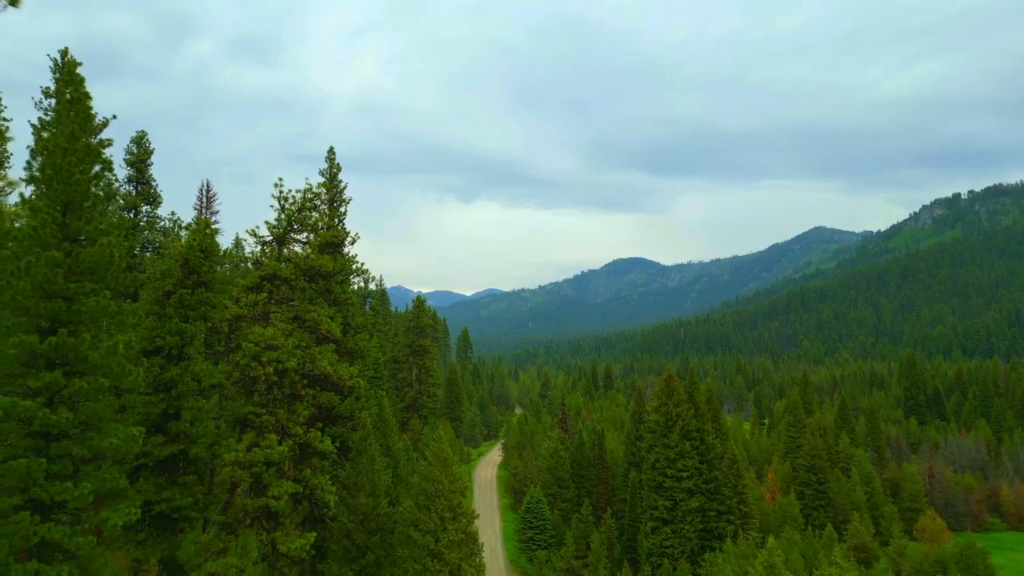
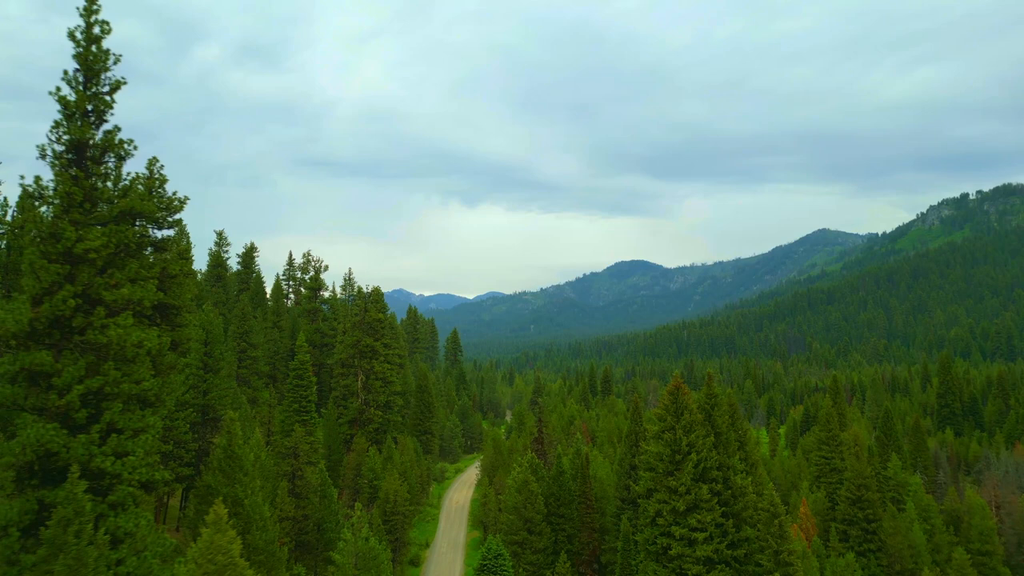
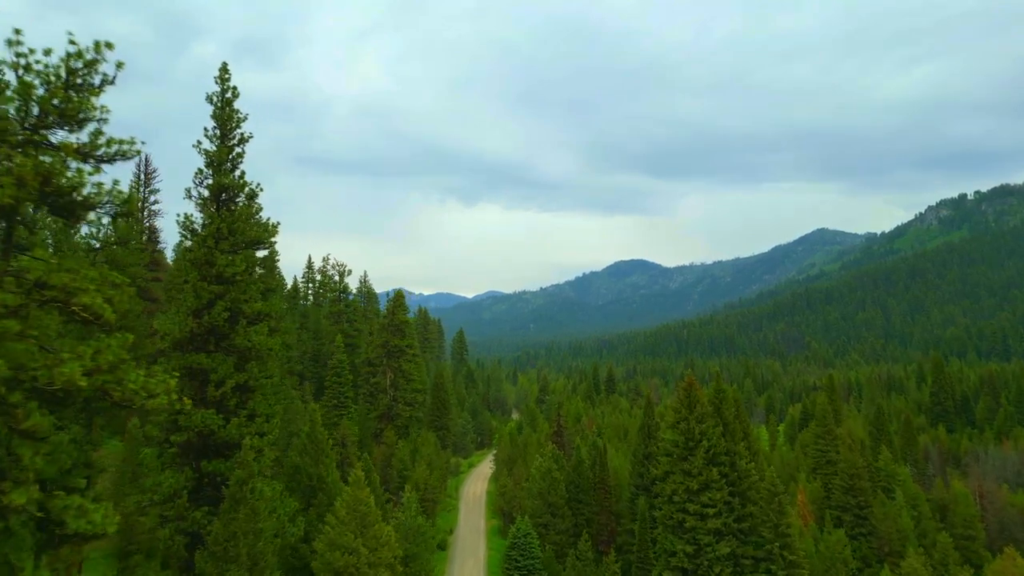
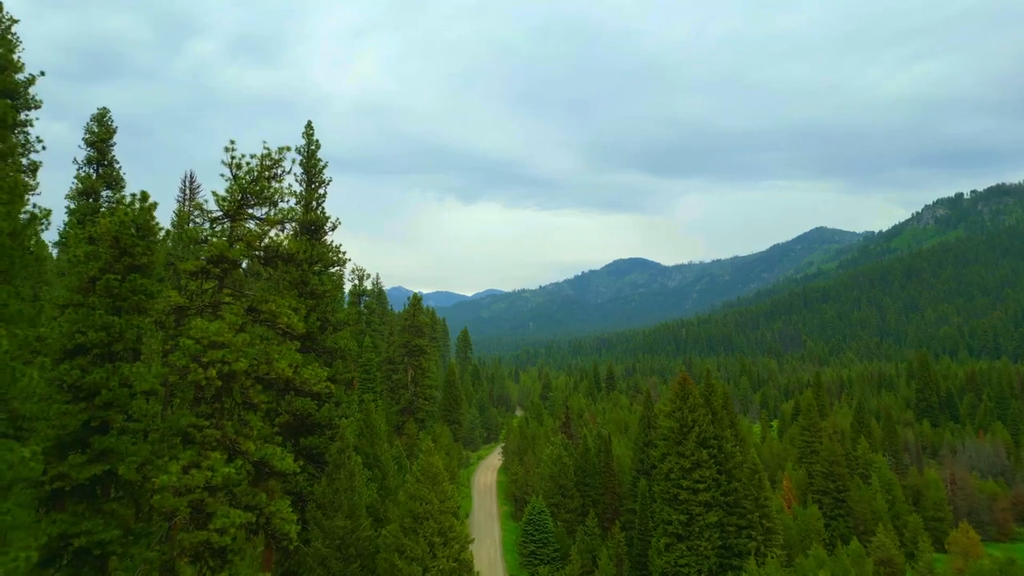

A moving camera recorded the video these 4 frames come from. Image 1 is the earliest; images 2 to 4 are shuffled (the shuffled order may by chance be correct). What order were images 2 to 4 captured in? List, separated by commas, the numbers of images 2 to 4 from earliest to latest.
4, 3, 2
